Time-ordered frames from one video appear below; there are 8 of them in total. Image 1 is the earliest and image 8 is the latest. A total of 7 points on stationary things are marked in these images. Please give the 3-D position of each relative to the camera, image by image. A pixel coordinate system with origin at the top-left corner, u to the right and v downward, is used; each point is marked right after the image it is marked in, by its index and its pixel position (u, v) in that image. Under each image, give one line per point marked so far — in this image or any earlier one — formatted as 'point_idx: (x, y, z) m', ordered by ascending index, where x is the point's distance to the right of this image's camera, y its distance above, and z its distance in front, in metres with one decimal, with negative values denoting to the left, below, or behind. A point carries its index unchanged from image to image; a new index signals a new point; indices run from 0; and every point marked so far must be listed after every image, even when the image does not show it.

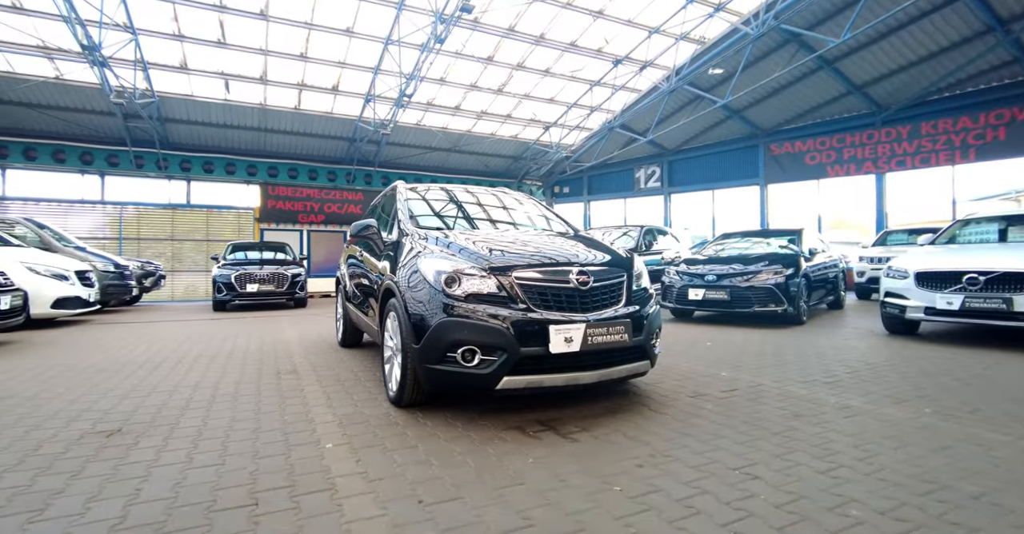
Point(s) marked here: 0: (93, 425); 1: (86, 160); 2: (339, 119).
0: (-2.3, -0.9, +2.5) m
1: (-16.5, +4.2, +18.3) m
2: (-6.7, +6.1, +19.0) m
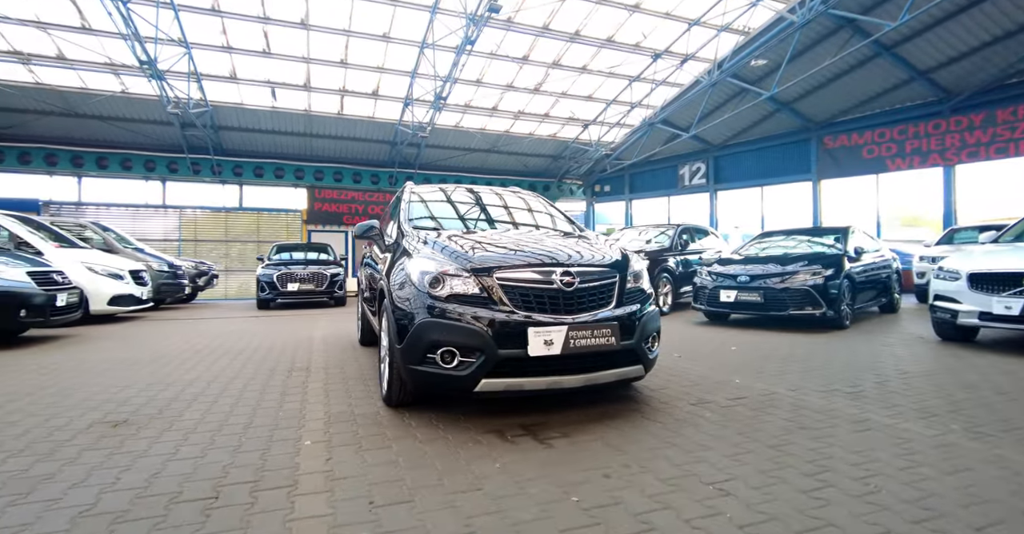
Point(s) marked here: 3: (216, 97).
0: (-2.4, -0.9, +2.7) m
1: (-15.1, +4.2, +19.7) m
2: (-5.2, +6.1, +19.5) m
3: (-10.5, +6.2, +16.8) m
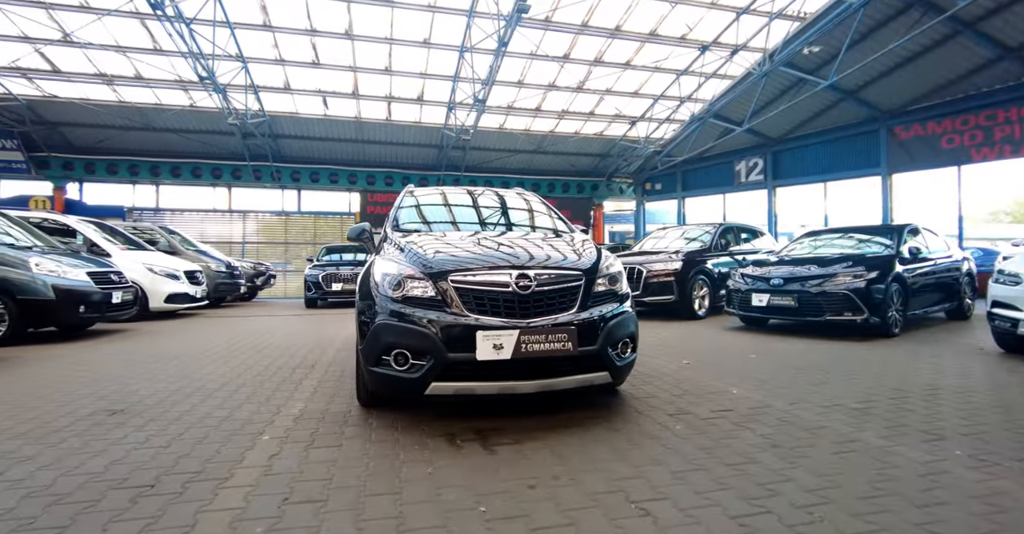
0: (-2.5, -0.9, +2.9) m
1: (-13.3, +4.2, +21.2) m
2: (-3.5, +6.1, +20.0) m
3: (-9.1, +6.2, +17.9) m
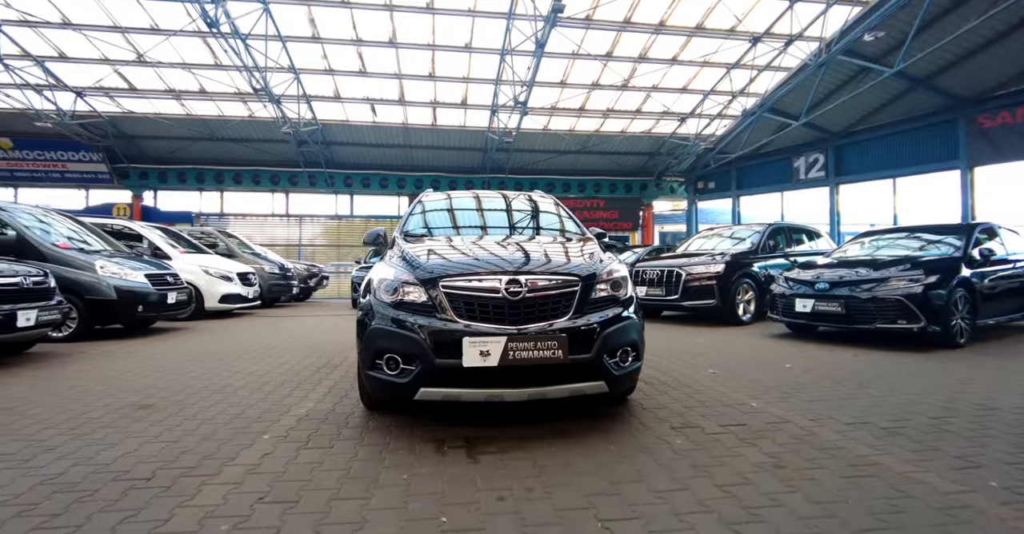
0: (-2.5, -0.9, +3.2) m
1: (-11.4, +4.1, +22.4) m
2: (-1.7, +6.0, +20.2) m
3: (-7.5, +6.1, +18.7) m
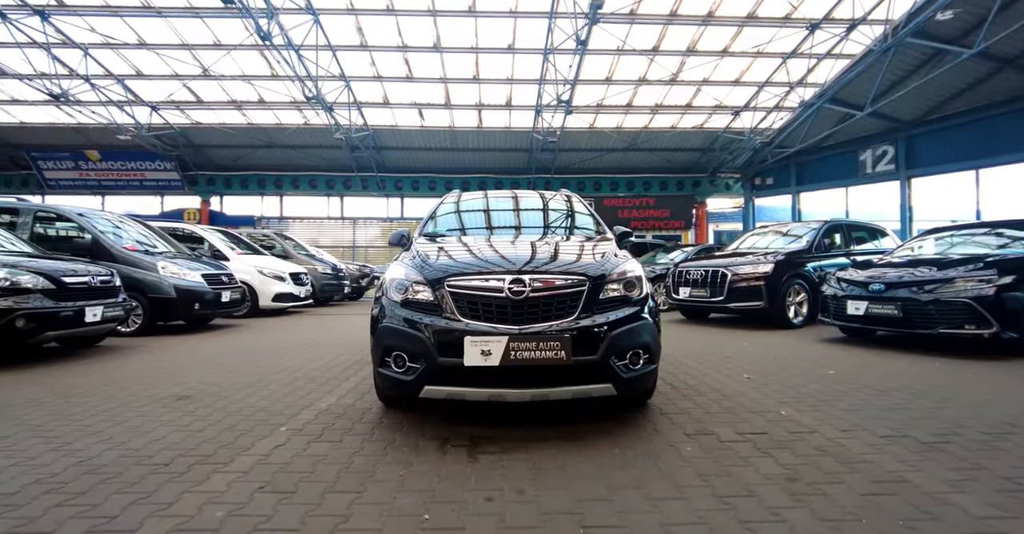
0: (-2.4, -0.9, +3.4) m
1: (-9.3, +4.1, +23.5) m
2: (+0.1, +6.0, +20.3) m
3: (-5.8, +6.1, +19.4) m
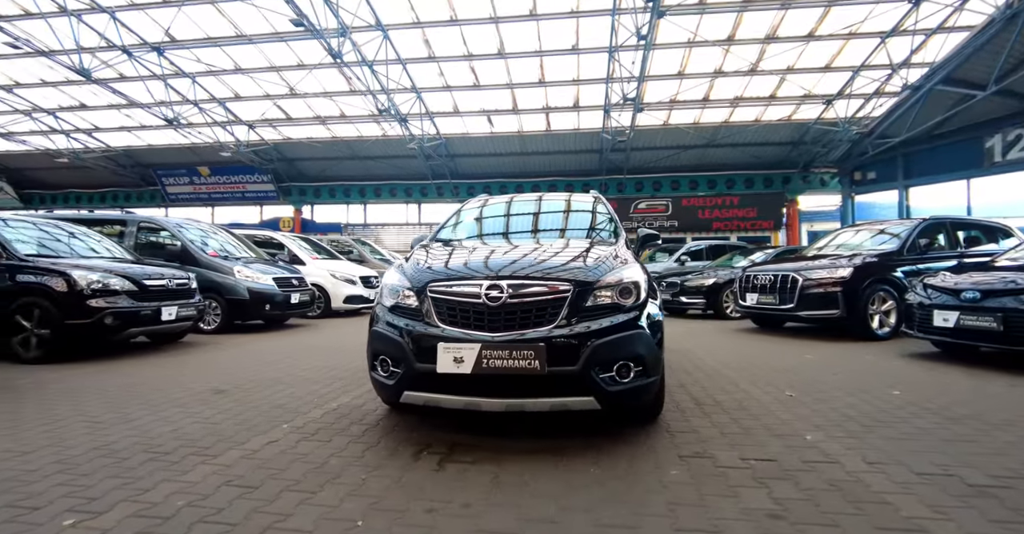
0: (-2.3, -0.9, +3.7) m
1: (-5.9, +3.9, +24.7) m
2: (+2.9, +5.8, +20.0) m
3: (-3.1, +5.9, +20.1) m
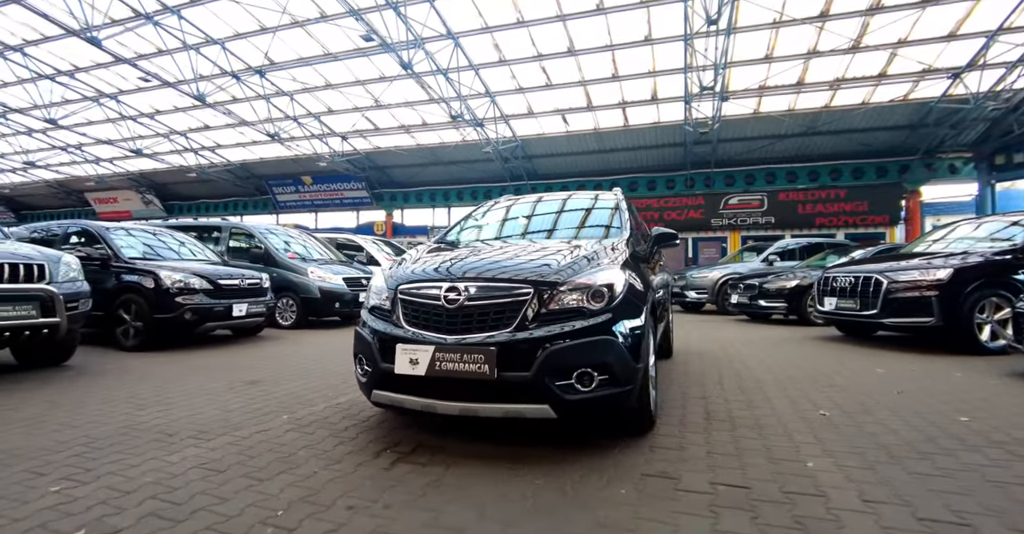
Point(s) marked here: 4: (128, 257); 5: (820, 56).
0: (-2.2, -1.0, +4.1) m
1: (-1.9, +3.9, +25.4) m
2: (+5.9, +5.8, +19.2) m
3: (0.0, +5.9, +20.3) m
4: (-4.8, +0.1, +5.8) m
5: (+8.9, +6.4, +13.9) m
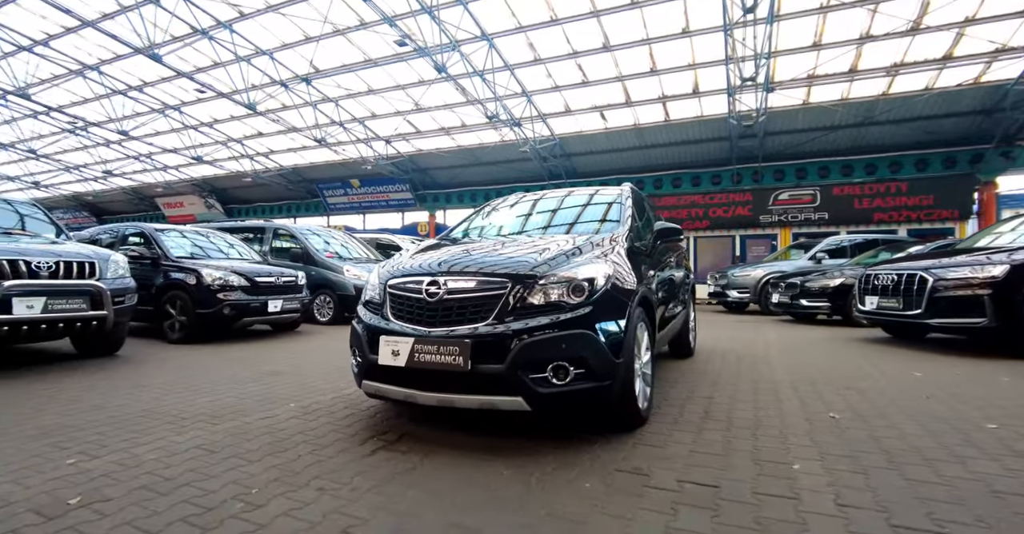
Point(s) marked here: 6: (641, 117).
0: (-2.1, -0.9, +4.3) m
1: (+0.2, +4.0, +25.5) m
2: (+7.4, +5.9, +18.6) m
3: (+1.6, +6.0, +20.3) m
4: (-4.6, +0.1, +6.3) m
5: (+9.8, +6.4, +13.1) m
6: (+4.6, +6.0, +18.7) m
